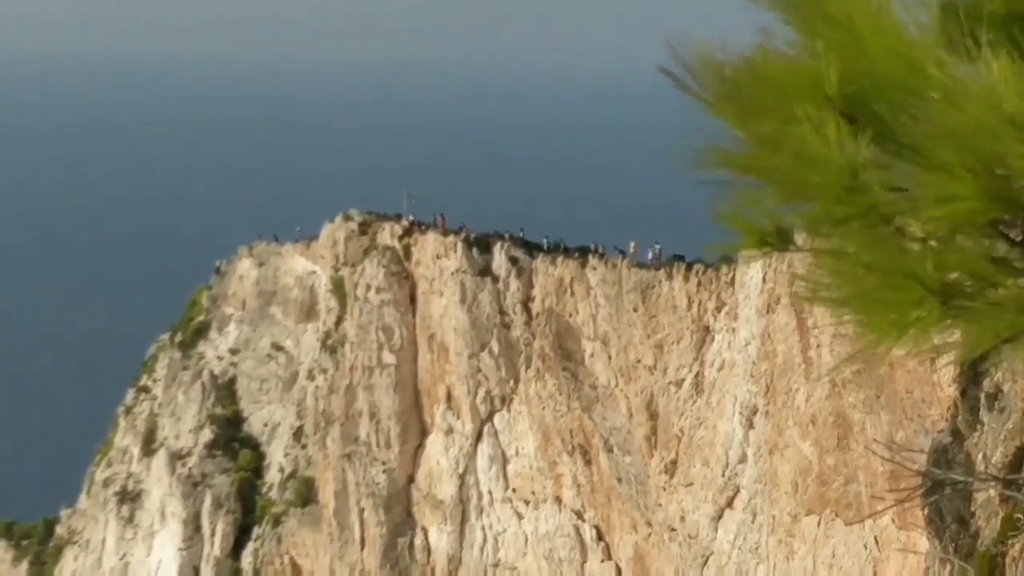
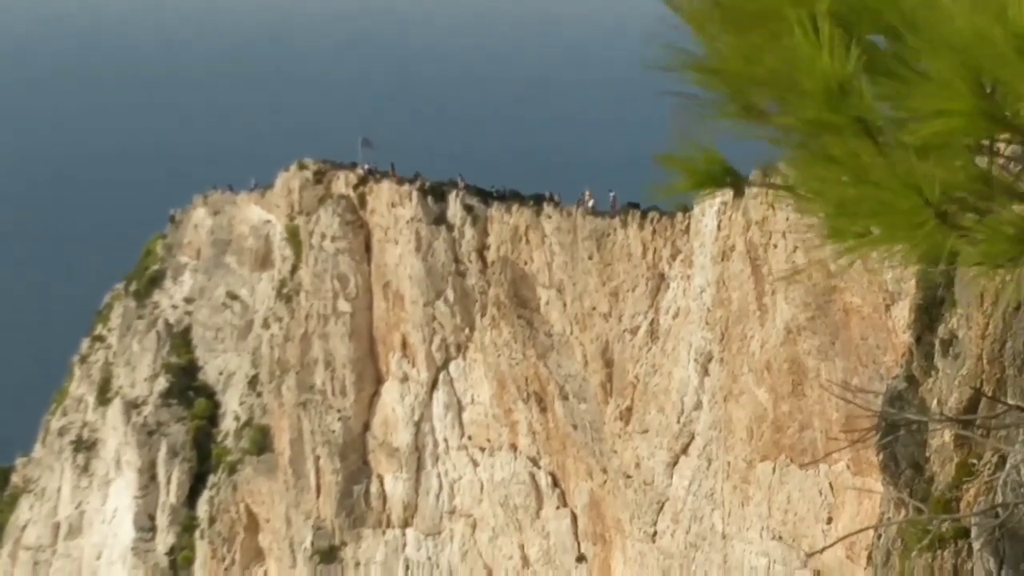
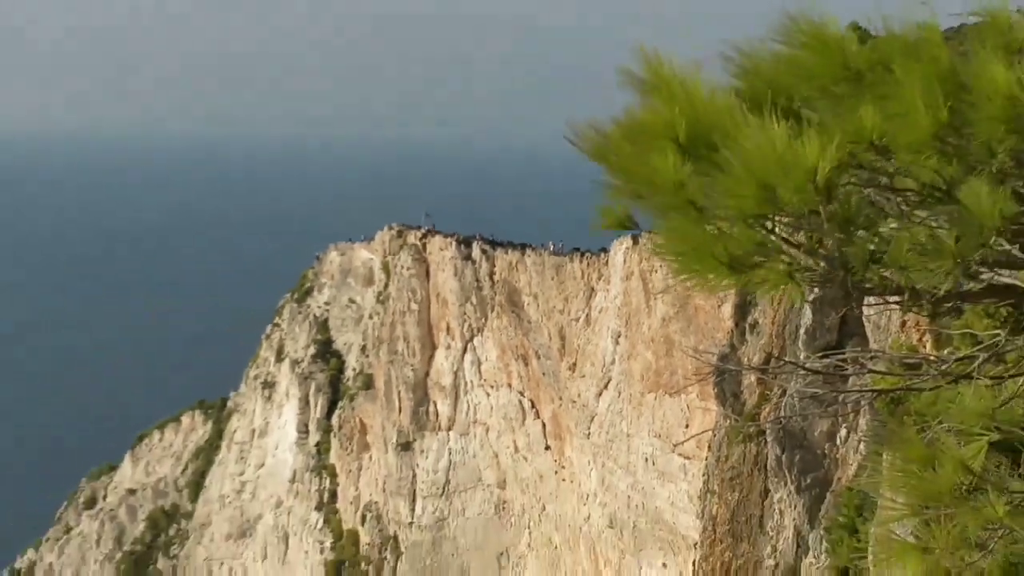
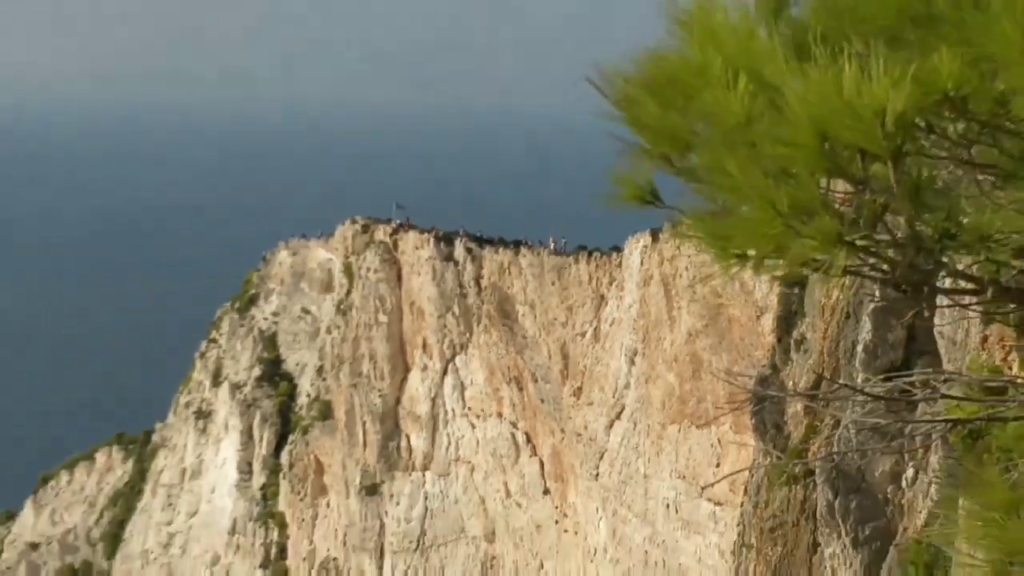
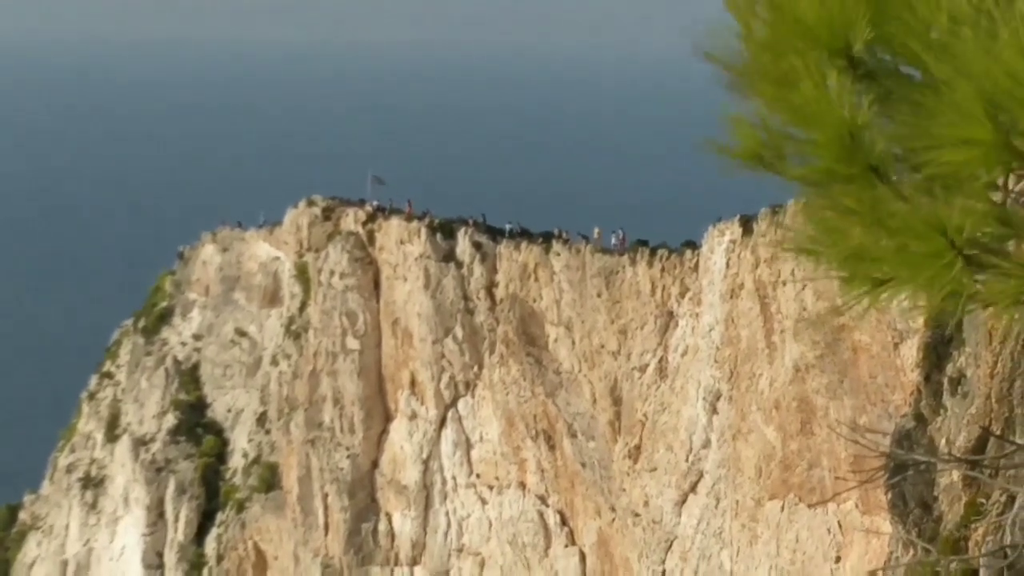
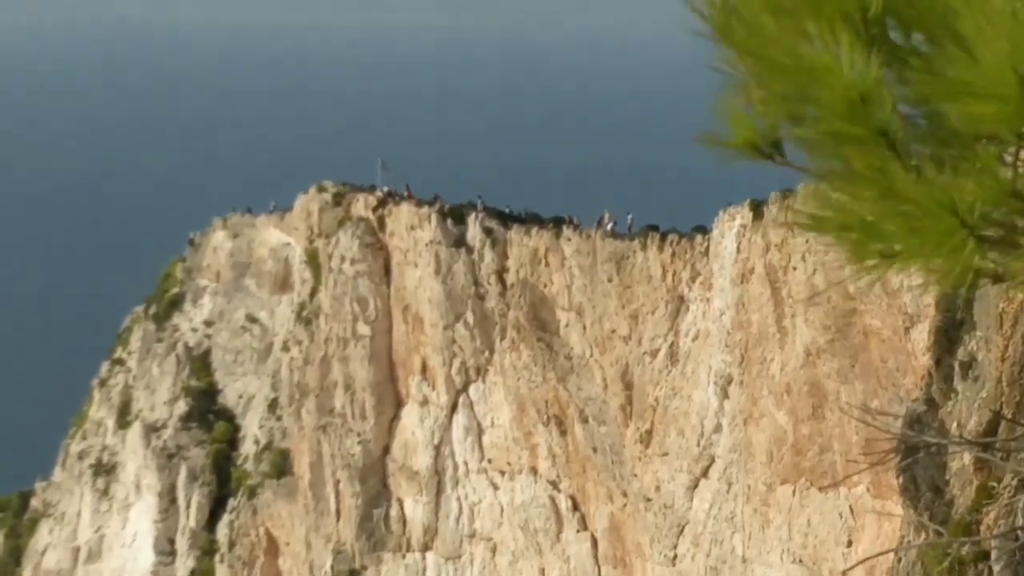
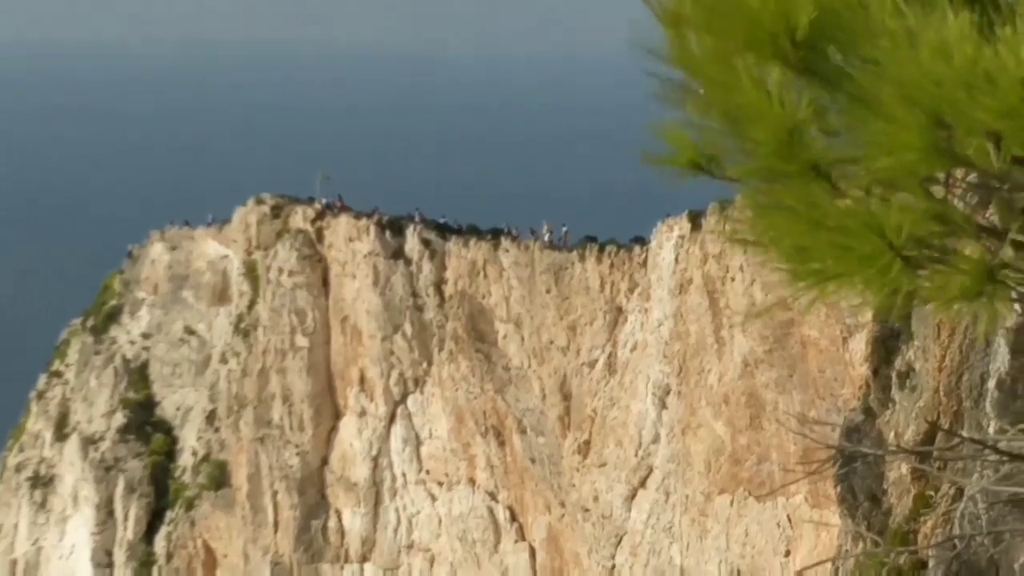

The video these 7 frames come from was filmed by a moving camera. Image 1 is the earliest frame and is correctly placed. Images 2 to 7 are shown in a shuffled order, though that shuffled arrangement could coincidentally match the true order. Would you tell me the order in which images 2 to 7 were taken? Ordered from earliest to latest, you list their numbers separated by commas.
5, 2, 6, 7, 4, 3
